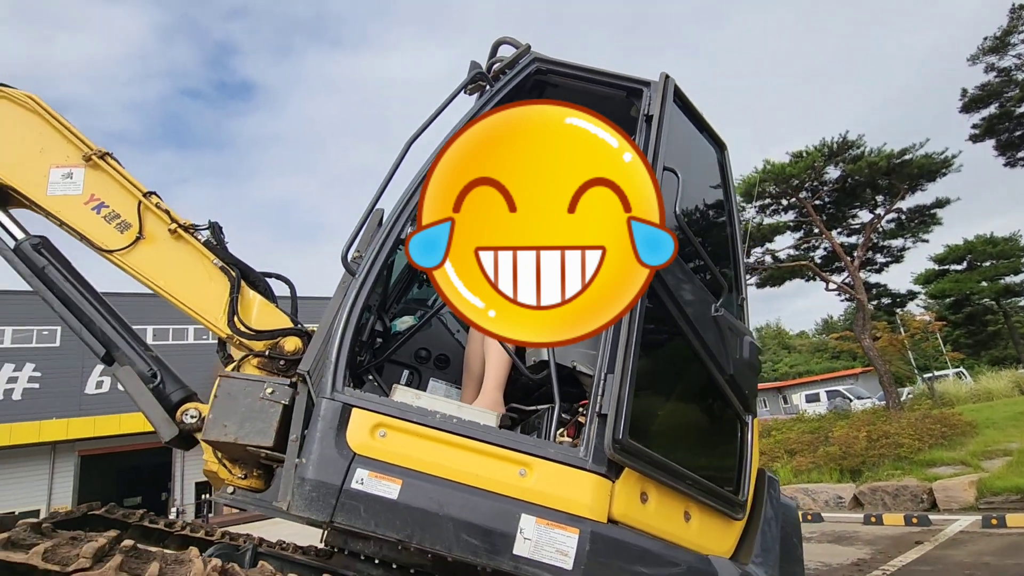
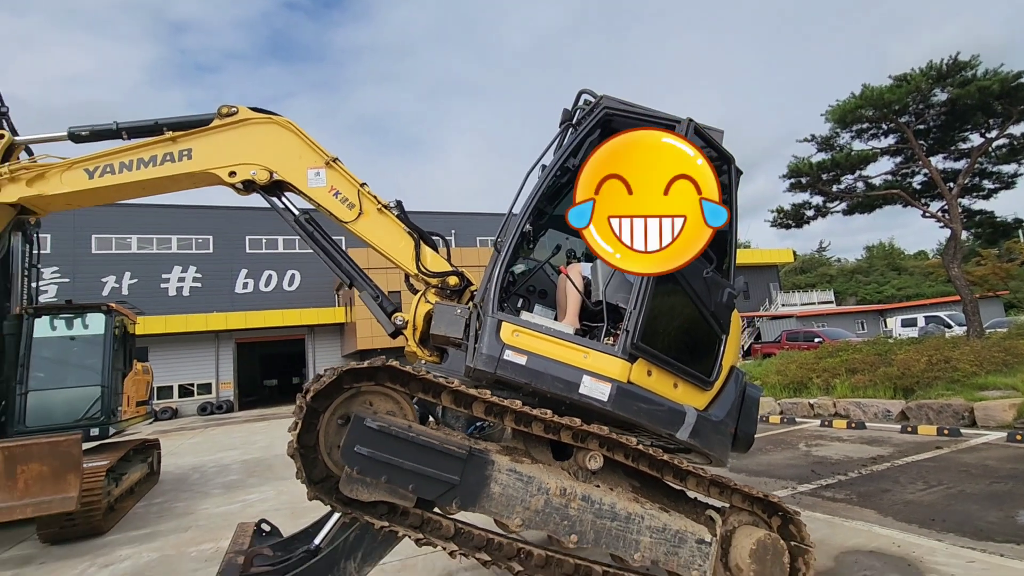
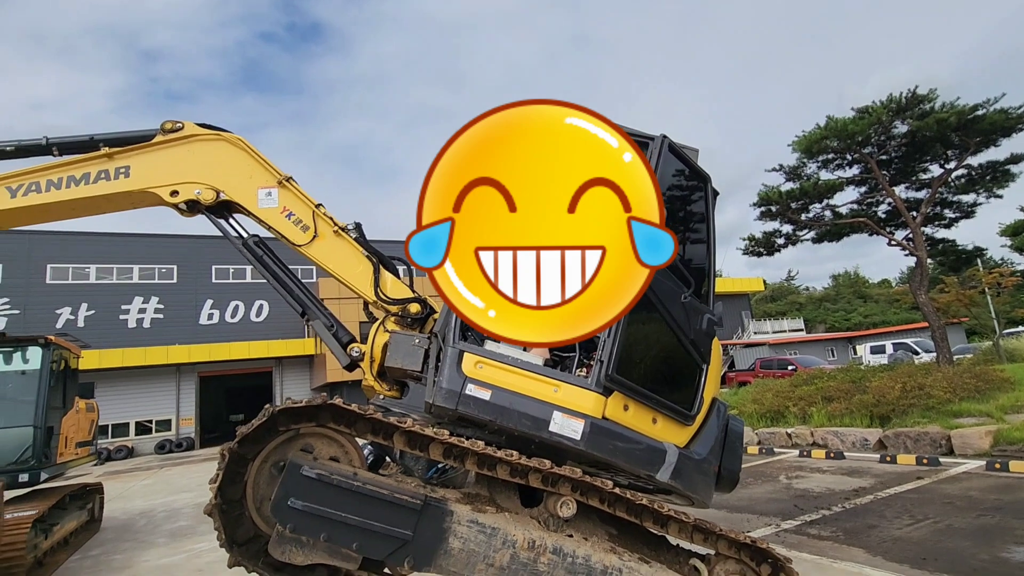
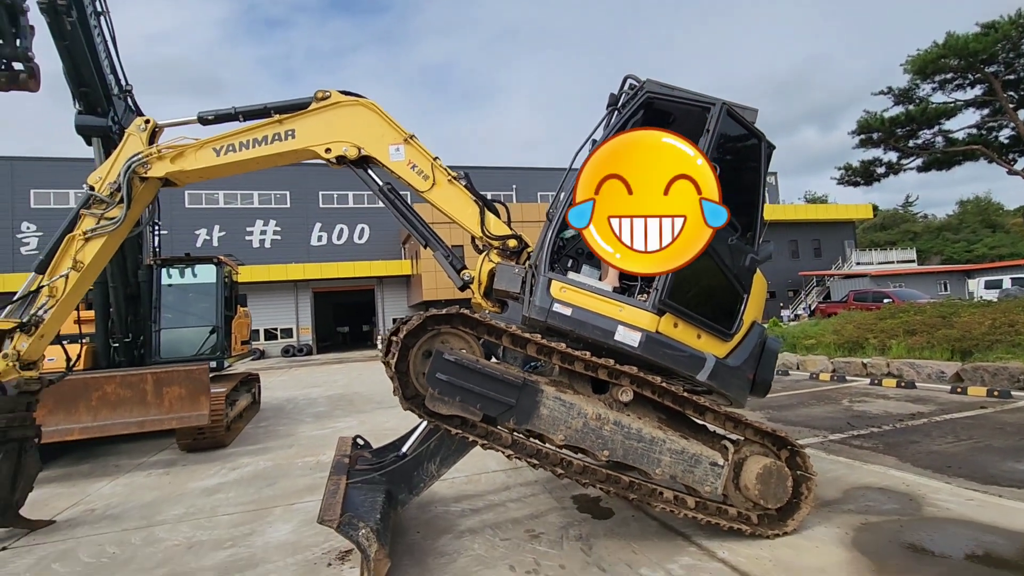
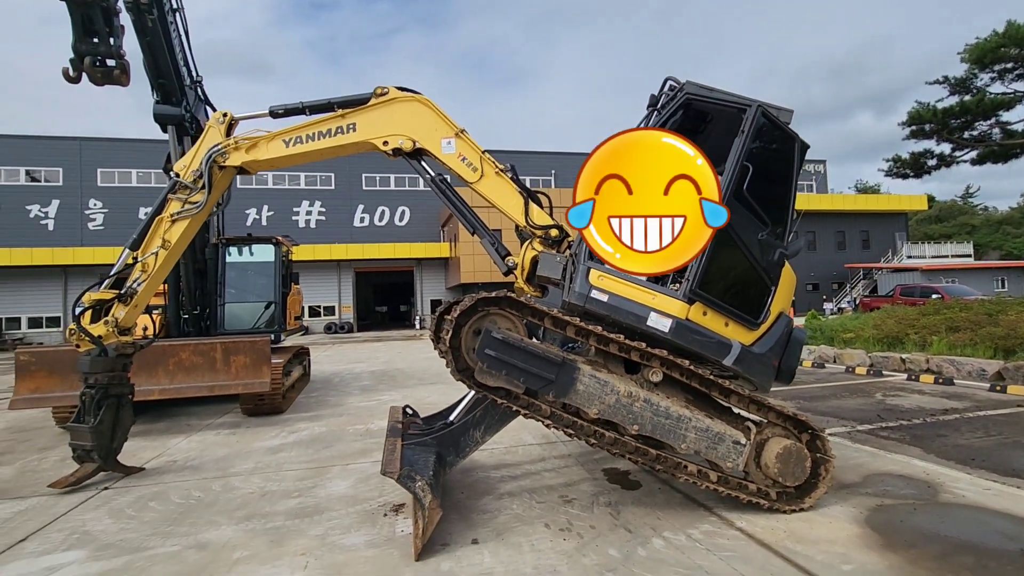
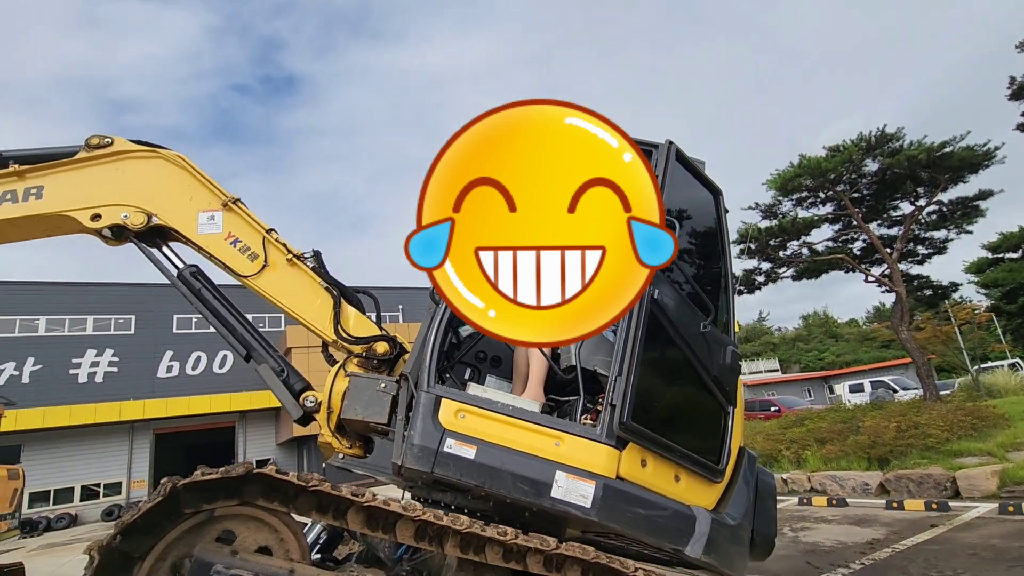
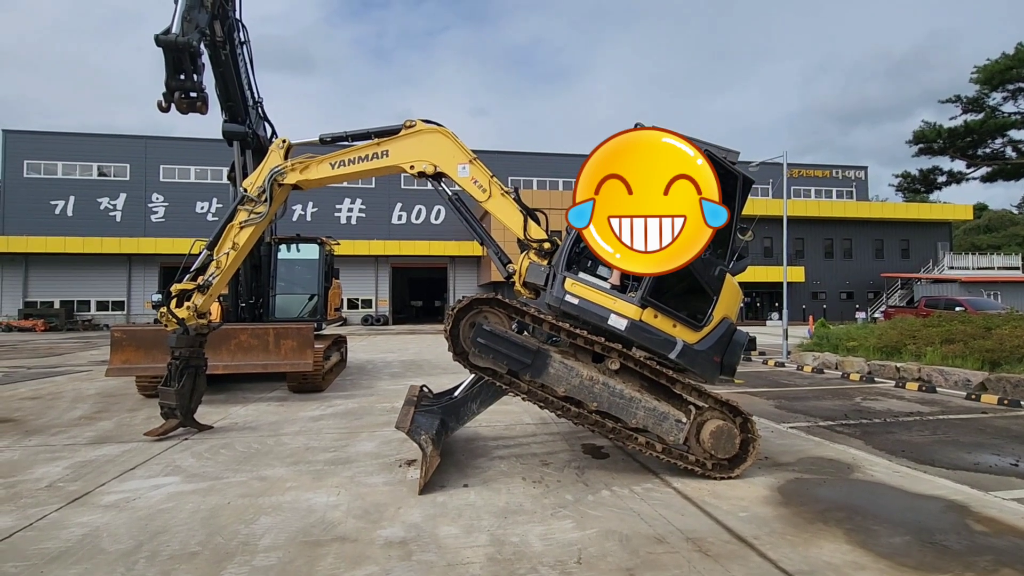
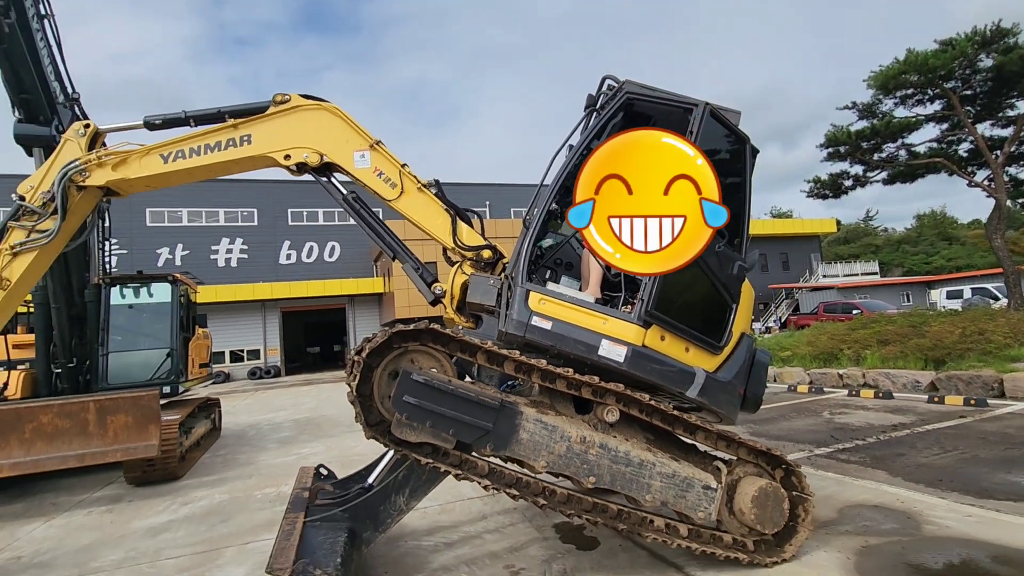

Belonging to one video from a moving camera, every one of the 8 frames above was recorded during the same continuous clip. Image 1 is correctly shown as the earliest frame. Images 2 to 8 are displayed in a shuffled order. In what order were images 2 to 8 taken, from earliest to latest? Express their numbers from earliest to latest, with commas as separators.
6, 3, 2, 8, 4, 5, 7
